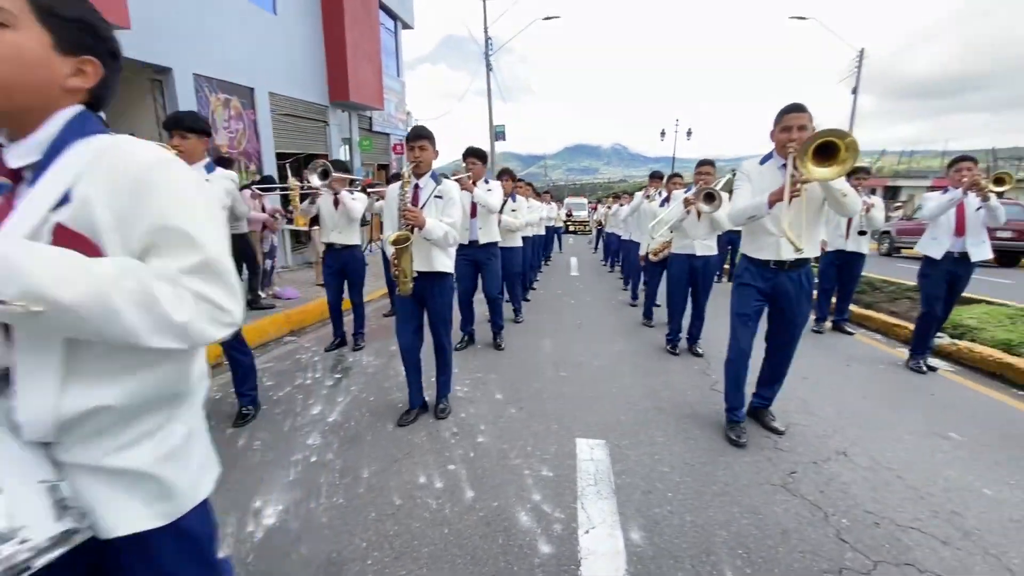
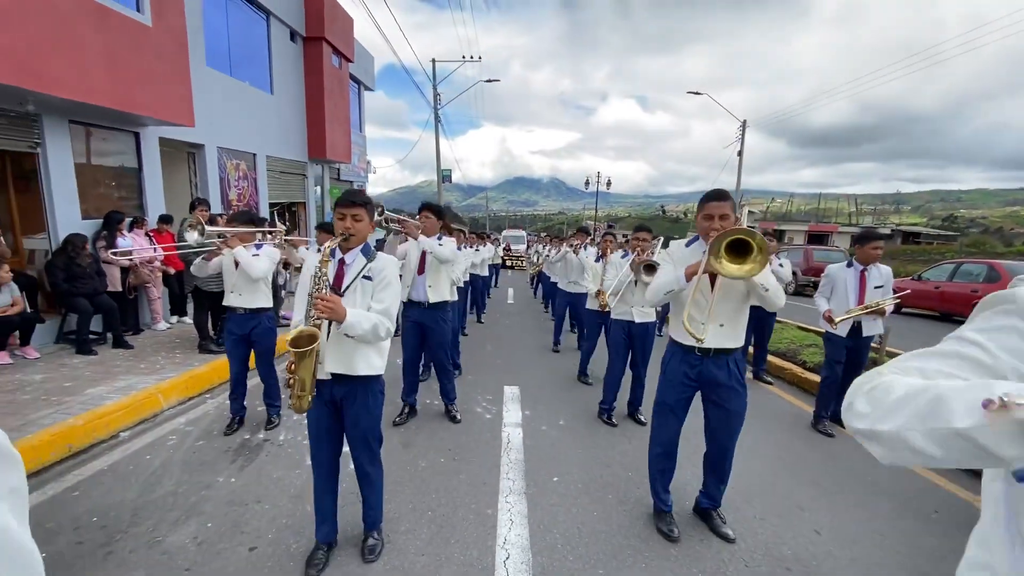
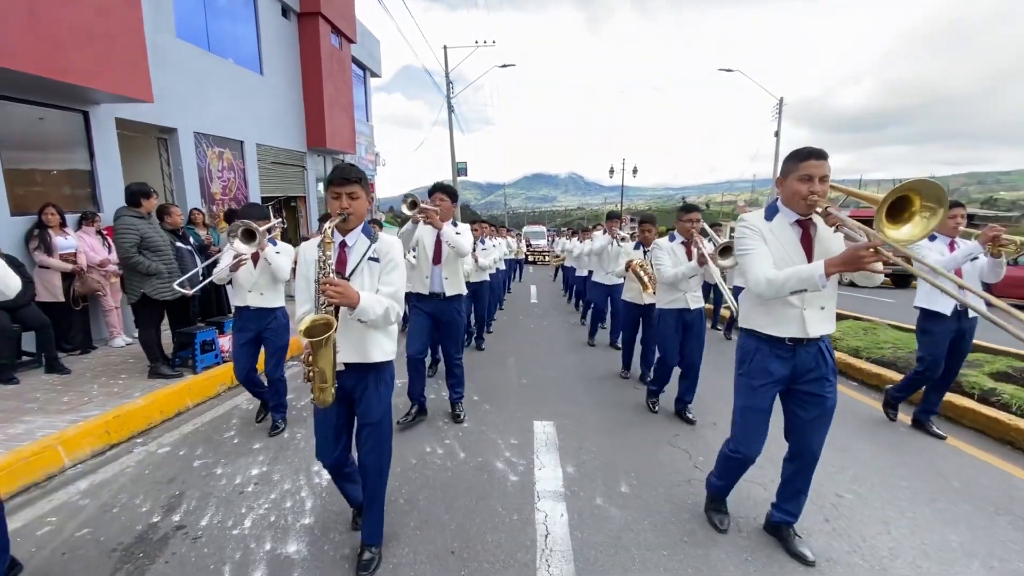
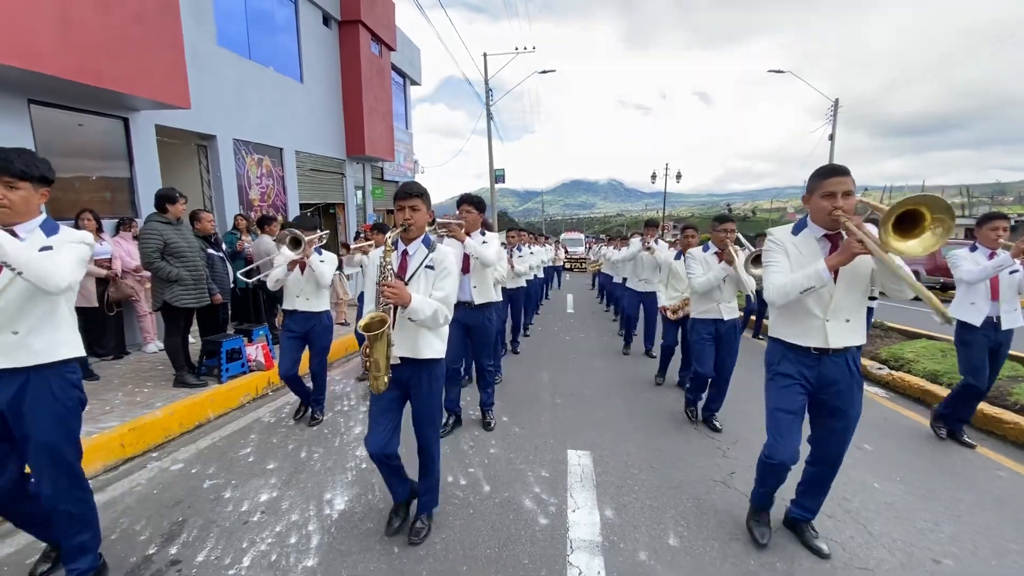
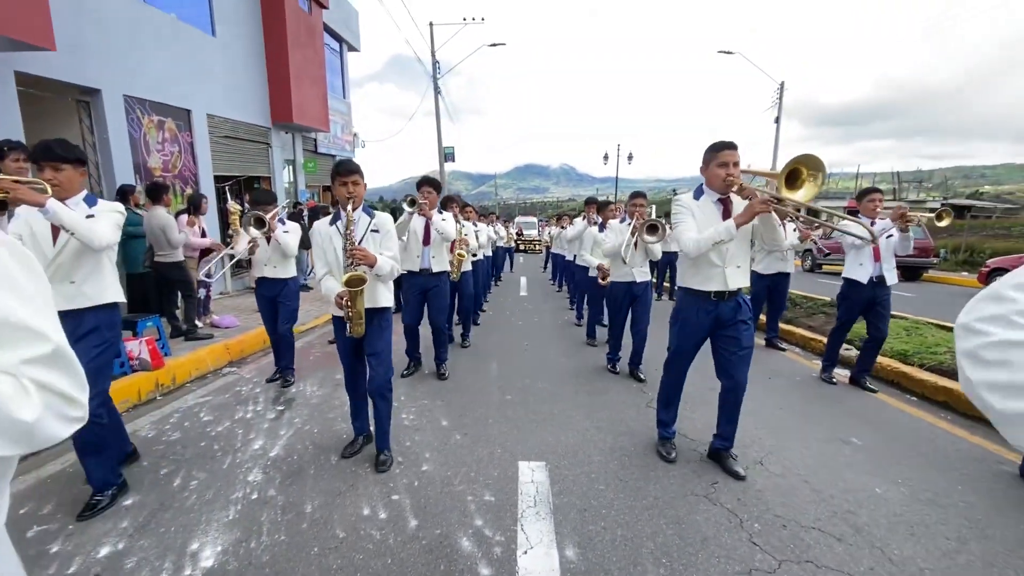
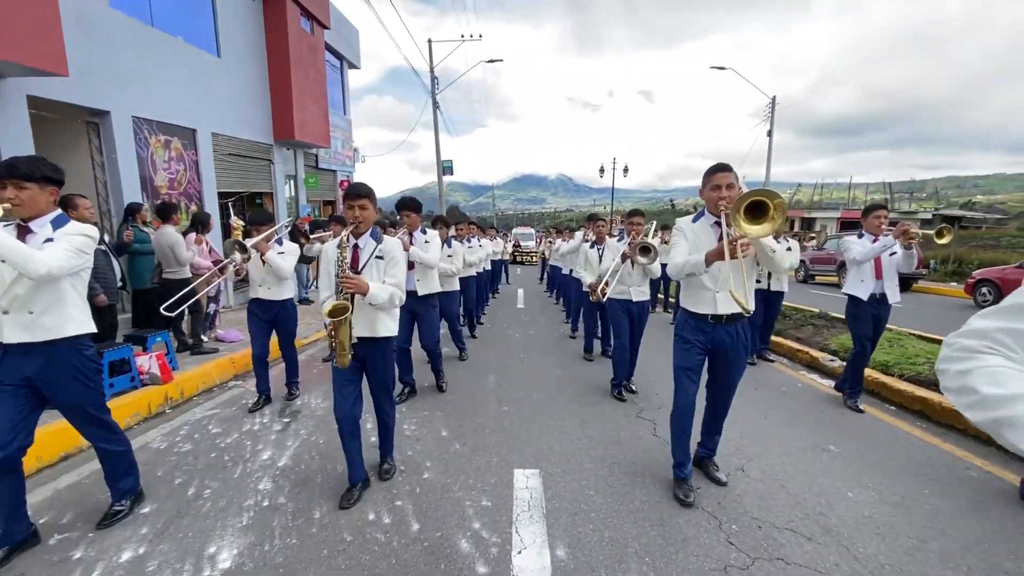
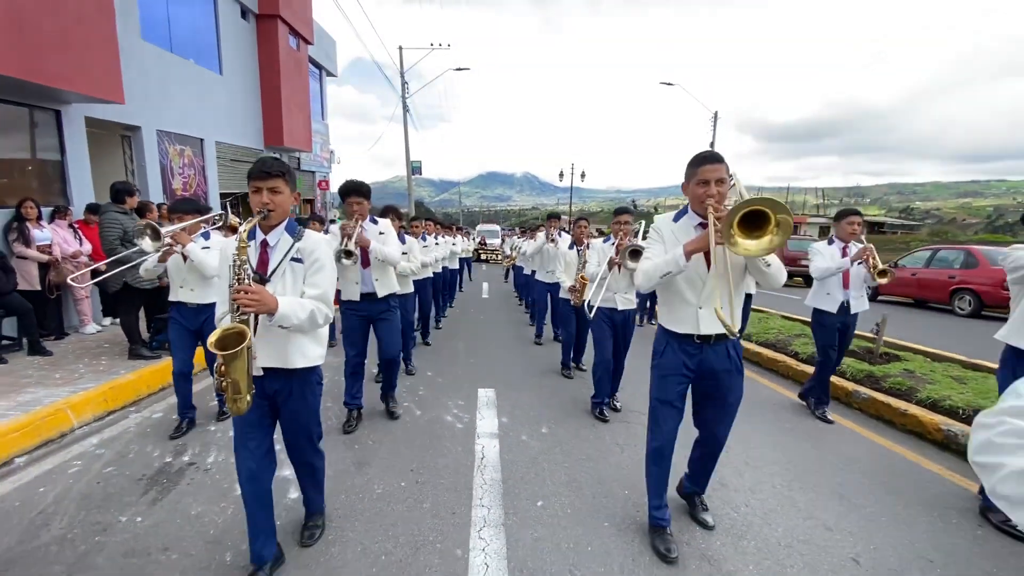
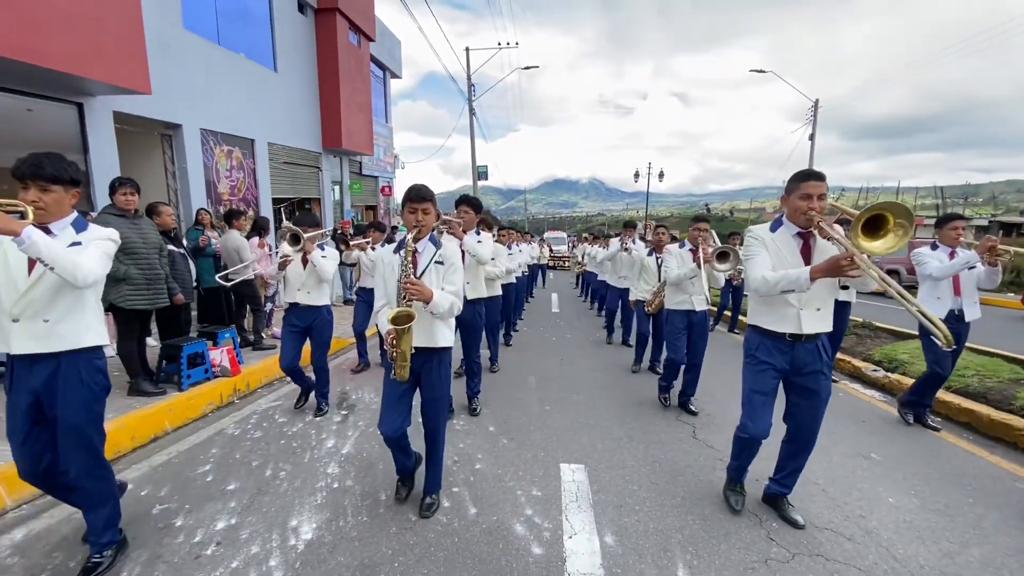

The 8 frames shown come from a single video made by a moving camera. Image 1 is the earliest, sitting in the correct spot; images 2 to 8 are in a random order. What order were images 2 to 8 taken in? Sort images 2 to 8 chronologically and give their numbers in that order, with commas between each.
5, 6, 8, 4, 3, 7, 2
